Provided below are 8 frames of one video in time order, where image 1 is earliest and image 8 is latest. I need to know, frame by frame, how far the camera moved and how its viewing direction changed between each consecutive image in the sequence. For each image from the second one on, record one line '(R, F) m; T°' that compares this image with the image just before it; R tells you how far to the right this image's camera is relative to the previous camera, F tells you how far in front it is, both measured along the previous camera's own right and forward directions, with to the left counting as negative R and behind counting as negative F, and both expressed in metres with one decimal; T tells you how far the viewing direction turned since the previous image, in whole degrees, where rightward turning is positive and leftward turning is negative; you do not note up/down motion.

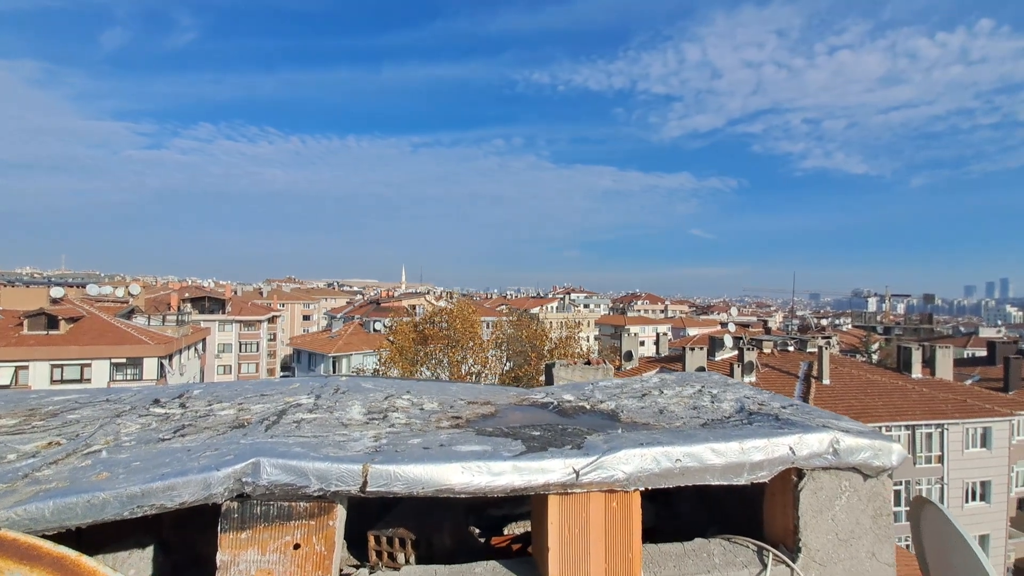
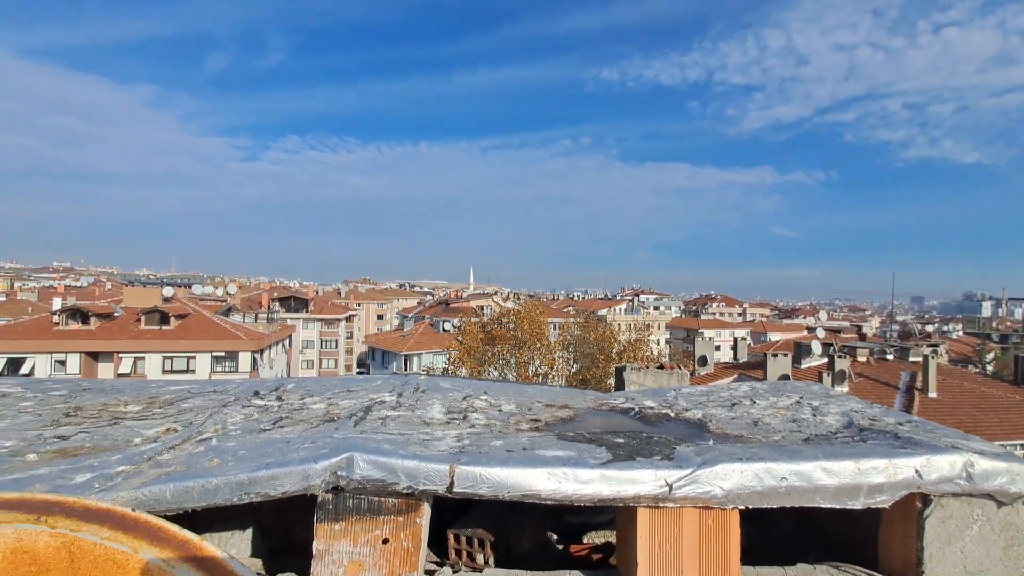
(0.0, 0.0) m; -7°
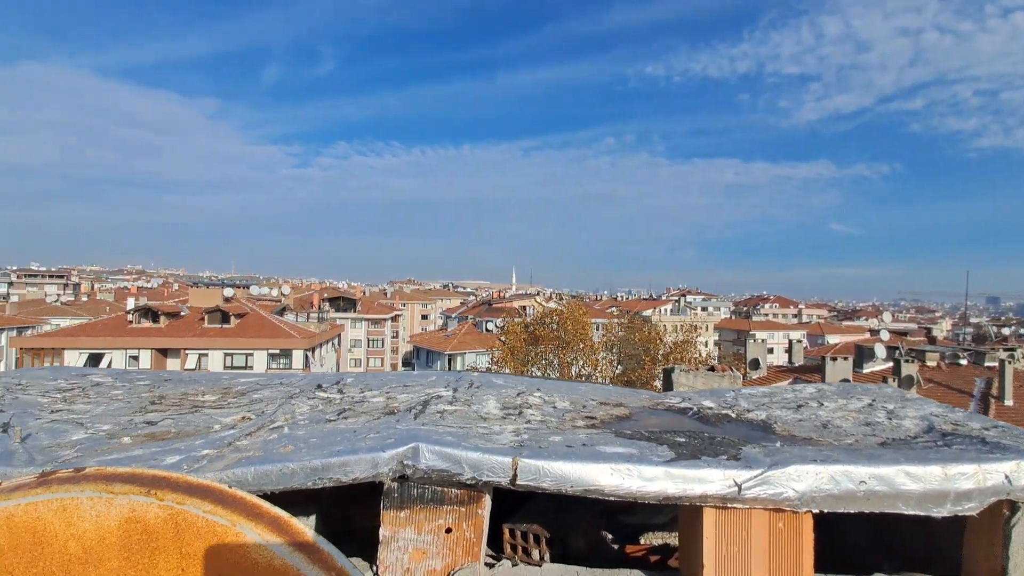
(0.0, 0.0) m; -5°
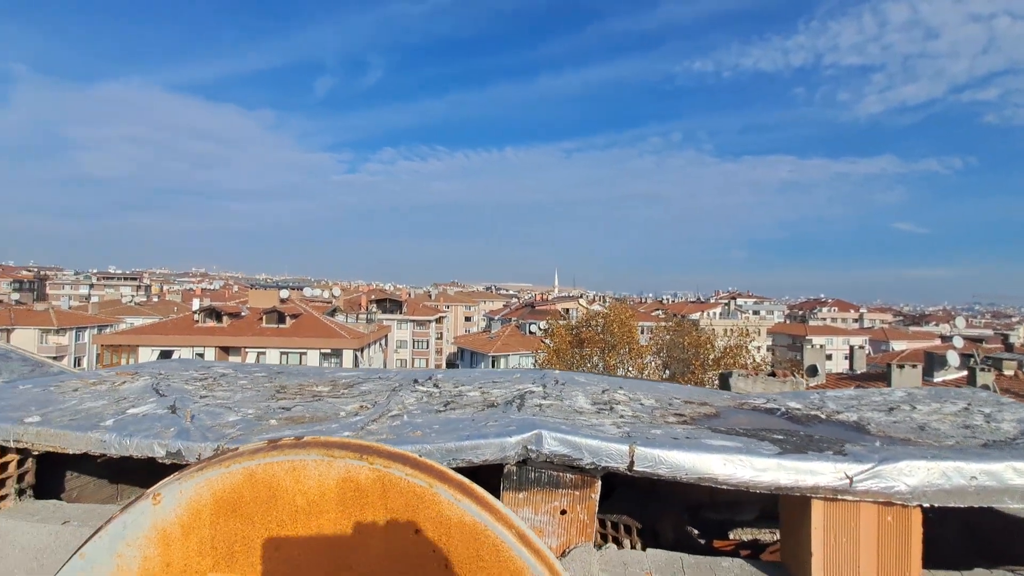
(-0.2, -0.2) m; -5°
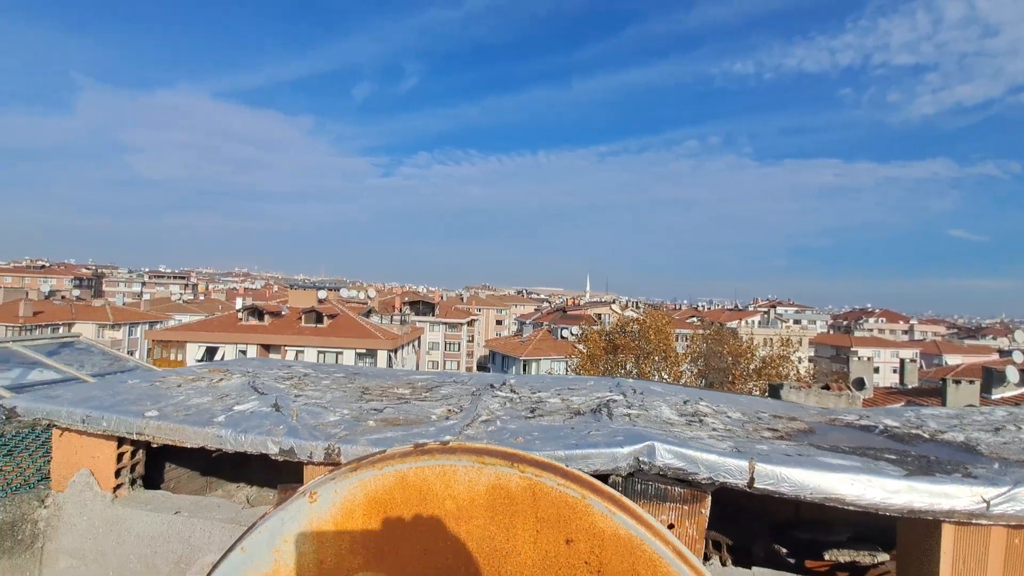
(-0.3, 0.0) m; -4°
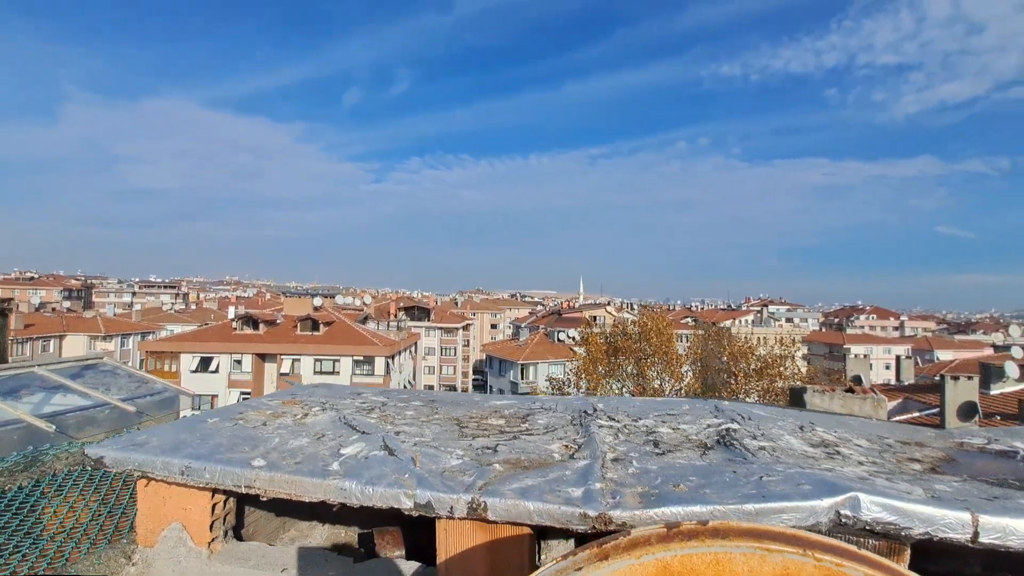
(-0.6, +0.2) m; +1°
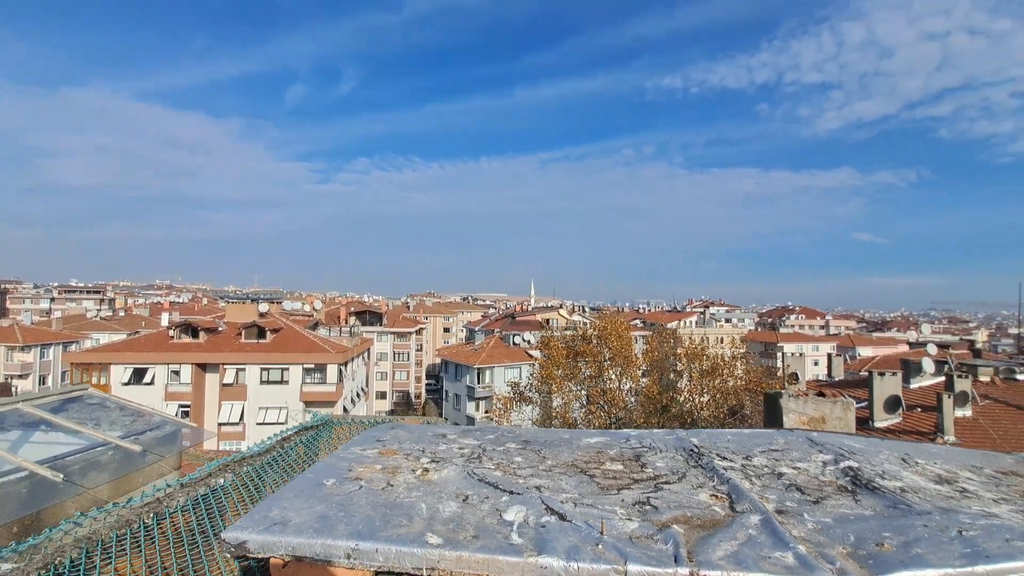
(-0.9, +0.2) m; +5°
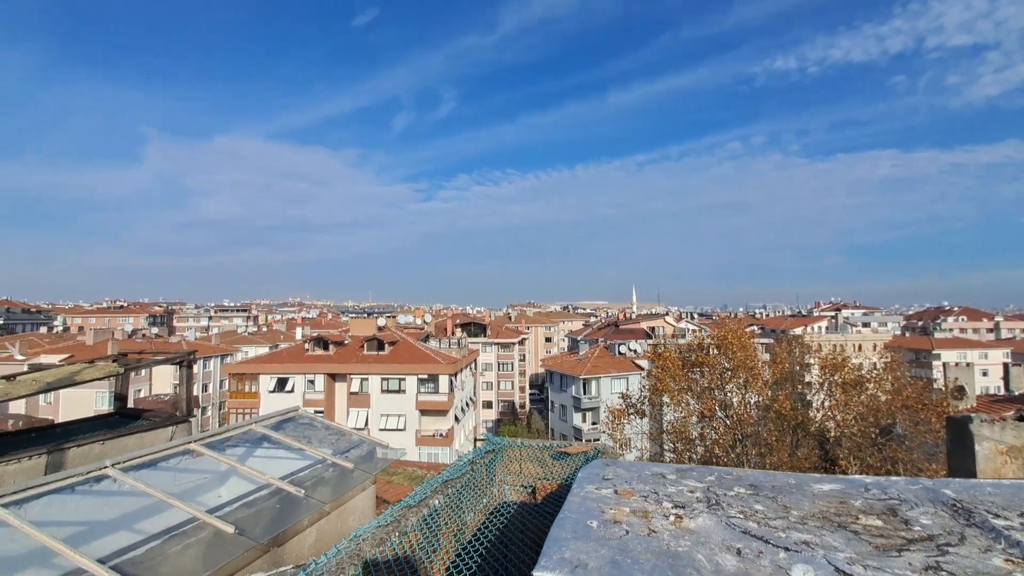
(-0.7, -0.2) m; -11°
